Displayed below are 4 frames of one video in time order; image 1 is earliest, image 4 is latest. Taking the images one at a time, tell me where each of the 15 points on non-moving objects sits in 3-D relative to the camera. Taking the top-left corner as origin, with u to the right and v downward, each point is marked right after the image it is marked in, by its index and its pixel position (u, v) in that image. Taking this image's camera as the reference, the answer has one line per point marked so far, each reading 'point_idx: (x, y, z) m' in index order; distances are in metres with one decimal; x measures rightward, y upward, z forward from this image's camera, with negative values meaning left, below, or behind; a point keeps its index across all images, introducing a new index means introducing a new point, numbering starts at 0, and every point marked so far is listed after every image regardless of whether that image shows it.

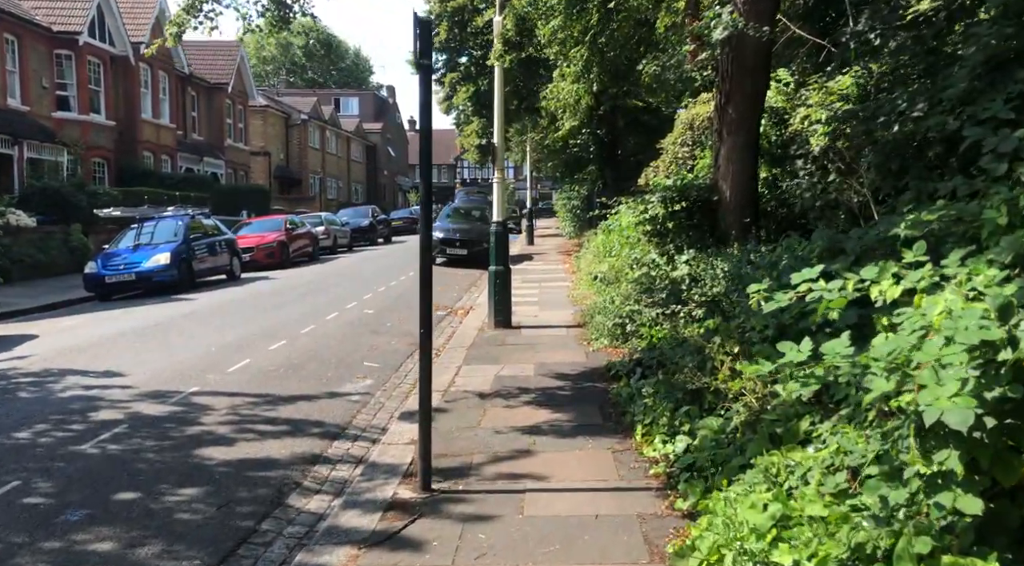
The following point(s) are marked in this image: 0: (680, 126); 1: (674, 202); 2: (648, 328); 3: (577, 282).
0: (+3.5, +3.2, +18.1) m
1: (+1.8, +0.9, +9.5) m
2: (+1.4, -0.5, +8.7) m
3: (+1.2, 0.0, +16.0) m
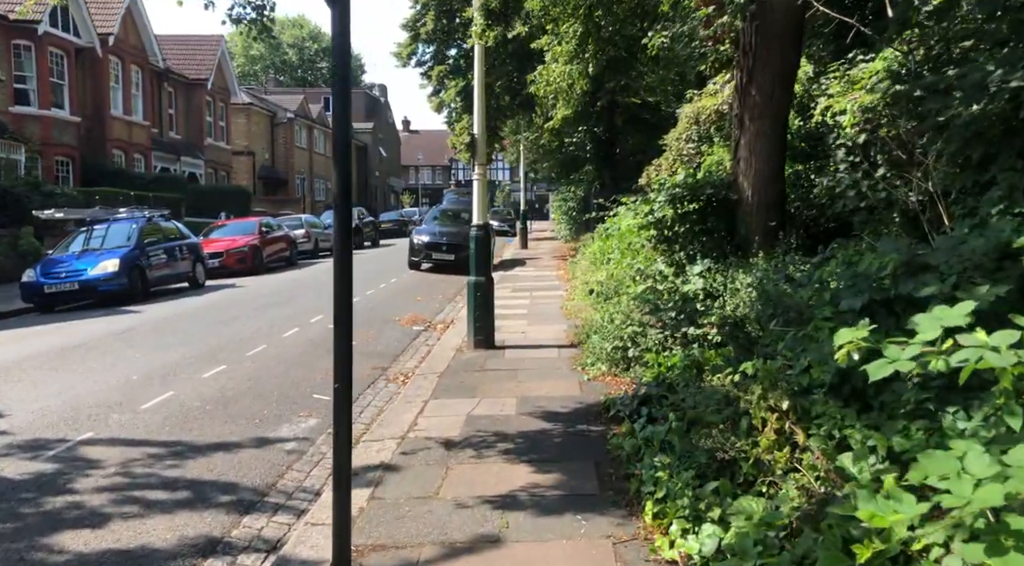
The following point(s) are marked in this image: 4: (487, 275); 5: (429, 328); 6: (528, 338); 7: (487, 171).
0: (+3.2, +3.1, +16.6) m
1: (+1.6, +0.7, +8.0) m
2: (+1.2, -0.6, +7.2) m
3: (+1.0, -0.2, +14.5) m
4: (-0.3, +0.1, +9.9) m
5: (-1.1, -0.6, +12.1) m
6: (+0.2, -0.7, +10.6) m
7: (-0.3, +1.3, +10.0) m
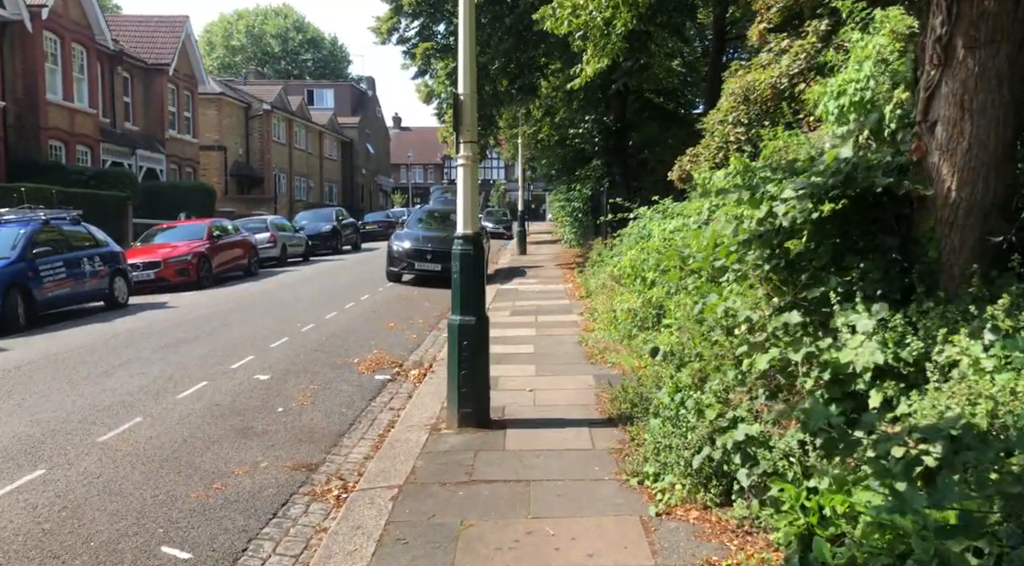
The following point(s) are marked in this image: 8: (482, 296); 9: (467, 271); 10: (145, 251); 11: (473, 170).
0: (+3.2, +2.8, +13.2) m
1: (+1.6, +0.4, +4.6) m
2: (+1.2, -0.9, +3.7) m
3: (+1.0, -0.5, +11.1) m
4: (-0.2, -0.2, +6.4) m
5: (-1.1, -0.9, +8.7) m
6: (+0.2, -1.0, +7.2) m
7: (-0.3, +1.0, +6.5) m
8: (-0.2, -0.1, +6.4) m
9: (-0.3, +0.1, +6.4) m
10: (-7.1, +0.6, +17.1) m
11: (-0.3, +0.8, +6.5) m
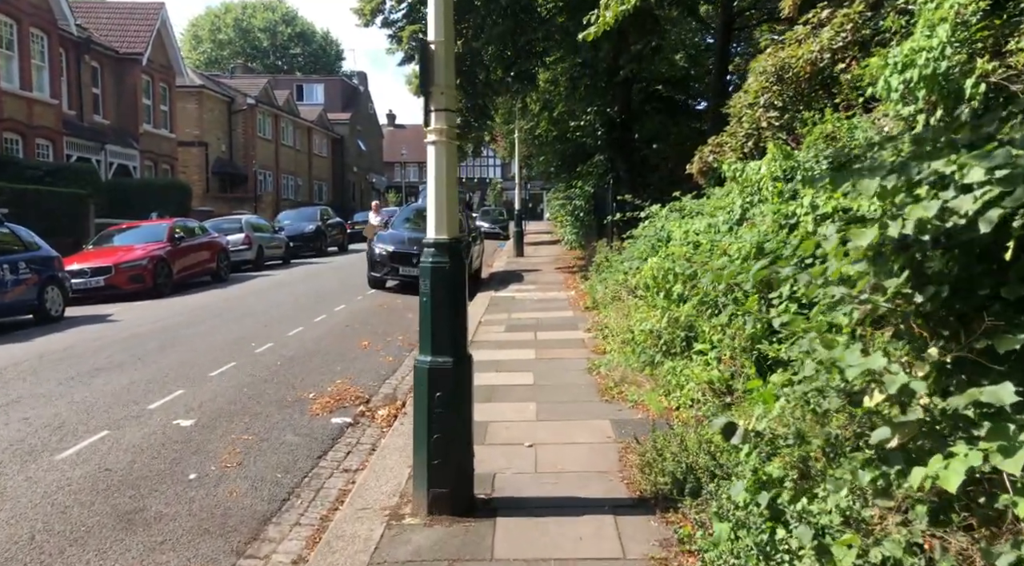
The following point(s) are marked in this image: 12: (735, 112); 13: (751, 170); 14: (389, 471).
0: (+3.2, +2.6, +11.3) m
1: (+1.6, +0.3, +2.7) m
2: (+1.2, -1.0, +1.9) m
3: (+1.0, -0.6, +9.2) m
4: (-0.3, -0.3, +4.5) m
5: (-1.2, -1.1, +6.8) m
6: (+0.2, -1.1, +5.3) m
7: (-0.3, +0.8, +4.6) m
8: (-0.3, -0.2, +4.5) m
9: (-0.4, 0.0, +4.5) m
10: (-7.2, +0.5, +15.2) m
11: (-0.3, +0.7, +4.6) m
12: (+3.0, +2.3, +11.9) m
13: (+2.7, +1.3, +9.8) m
14: (-0.7, -1.1, +5.4) m
